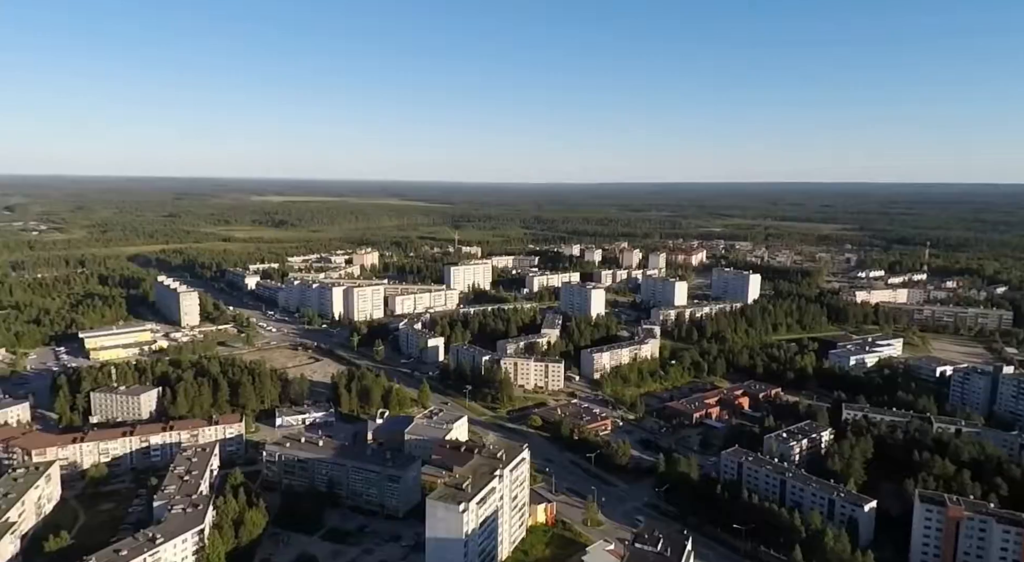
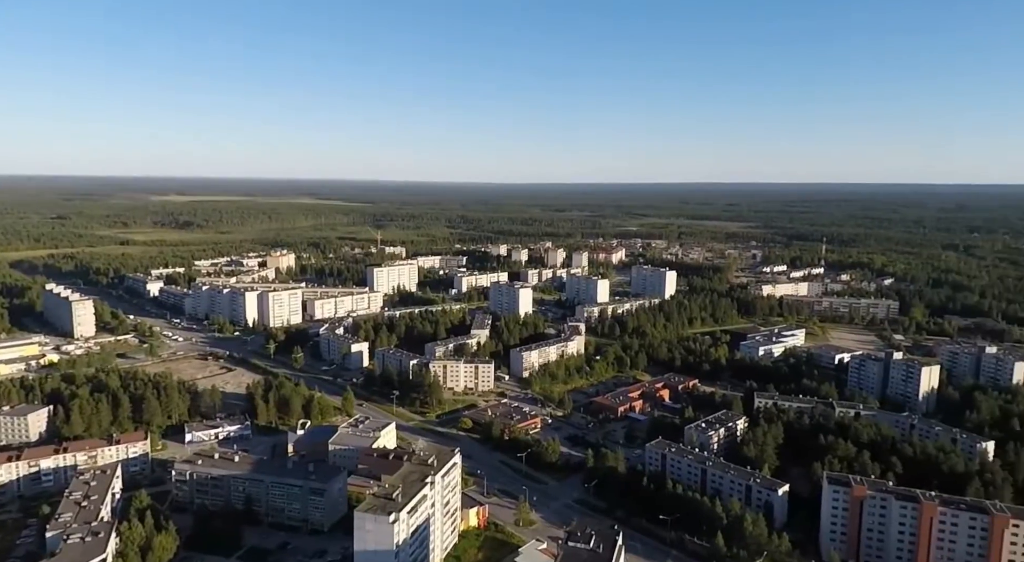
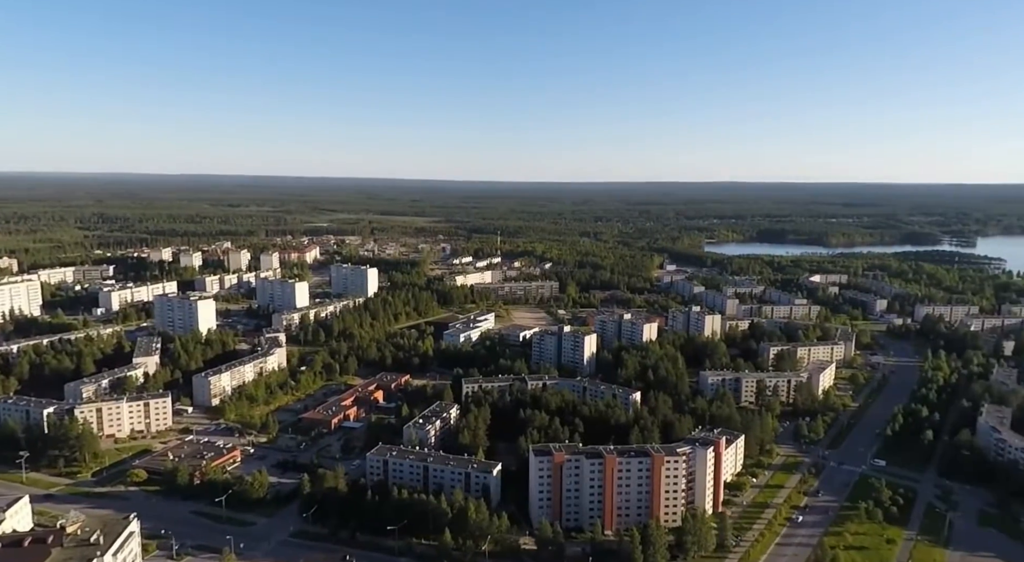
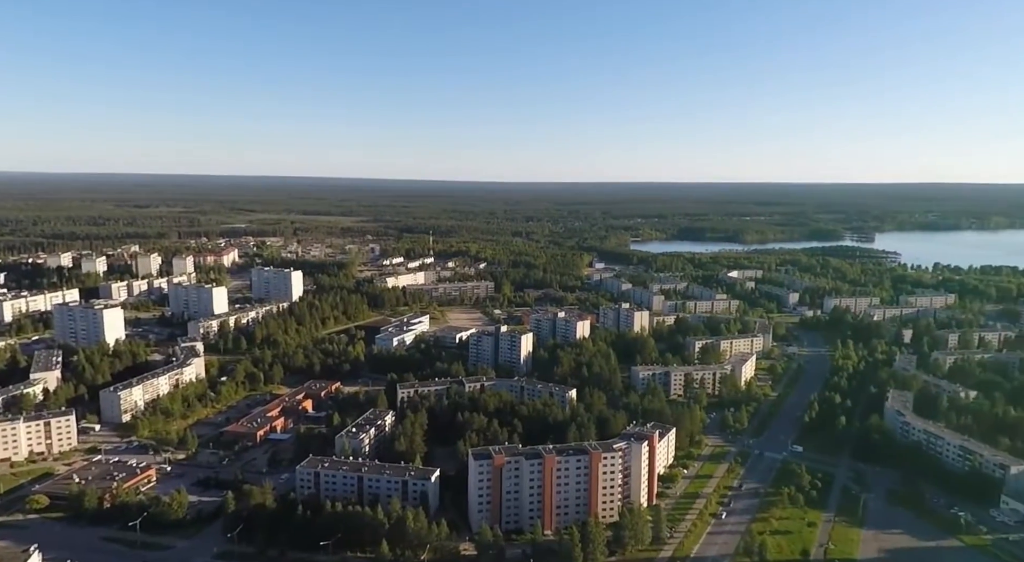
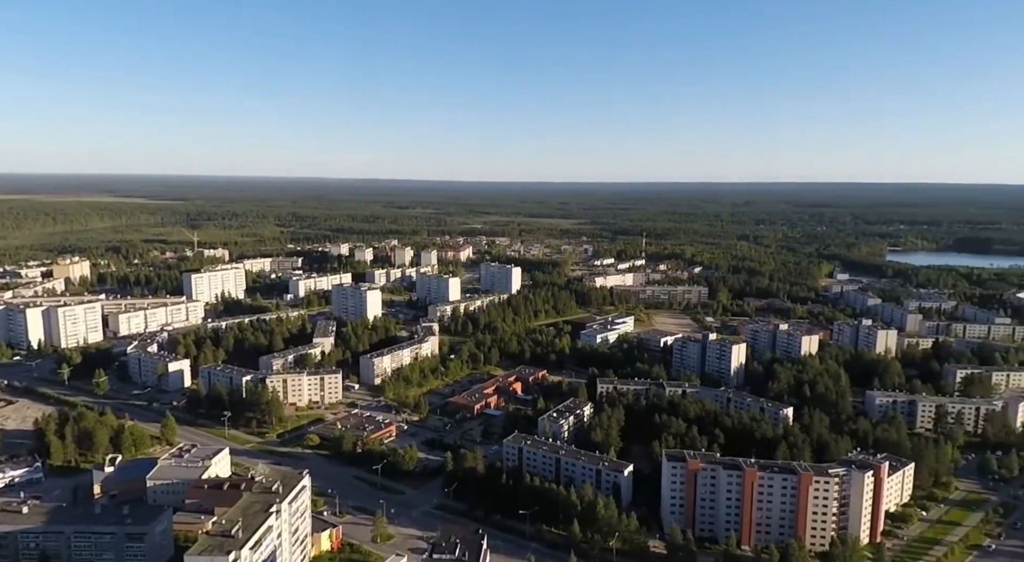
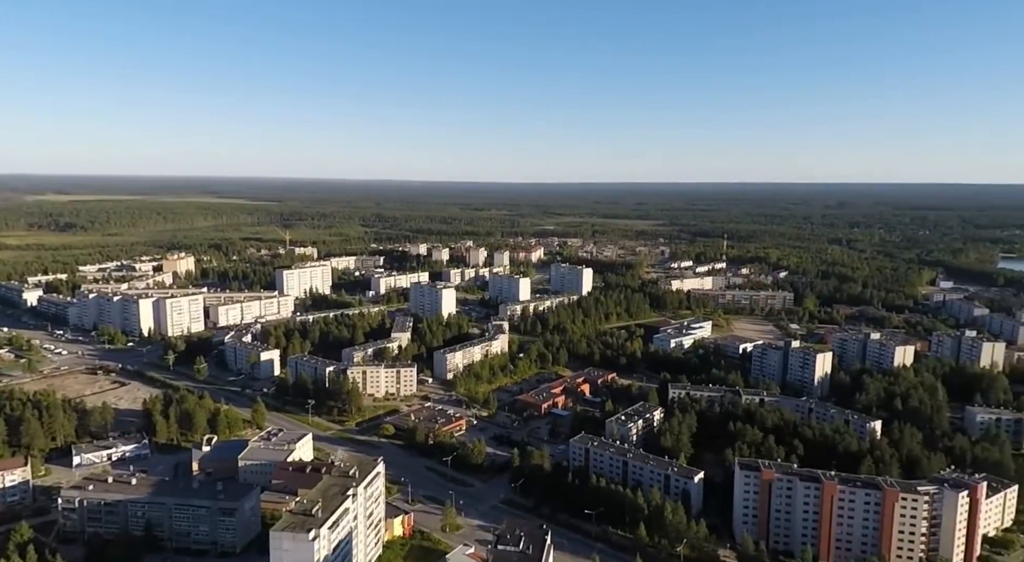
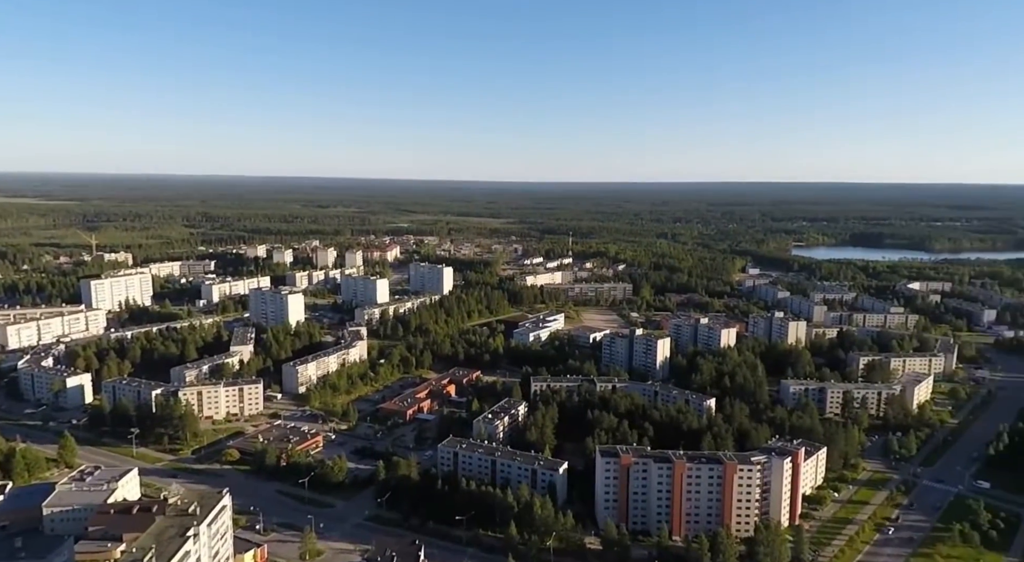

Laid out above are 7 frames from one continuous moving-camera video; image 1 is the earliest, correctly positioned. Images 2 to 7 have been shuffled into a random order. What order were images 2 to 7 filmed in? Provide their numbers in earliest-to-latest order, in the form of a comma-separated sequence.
2, 6, 5, 7, 3, 4
